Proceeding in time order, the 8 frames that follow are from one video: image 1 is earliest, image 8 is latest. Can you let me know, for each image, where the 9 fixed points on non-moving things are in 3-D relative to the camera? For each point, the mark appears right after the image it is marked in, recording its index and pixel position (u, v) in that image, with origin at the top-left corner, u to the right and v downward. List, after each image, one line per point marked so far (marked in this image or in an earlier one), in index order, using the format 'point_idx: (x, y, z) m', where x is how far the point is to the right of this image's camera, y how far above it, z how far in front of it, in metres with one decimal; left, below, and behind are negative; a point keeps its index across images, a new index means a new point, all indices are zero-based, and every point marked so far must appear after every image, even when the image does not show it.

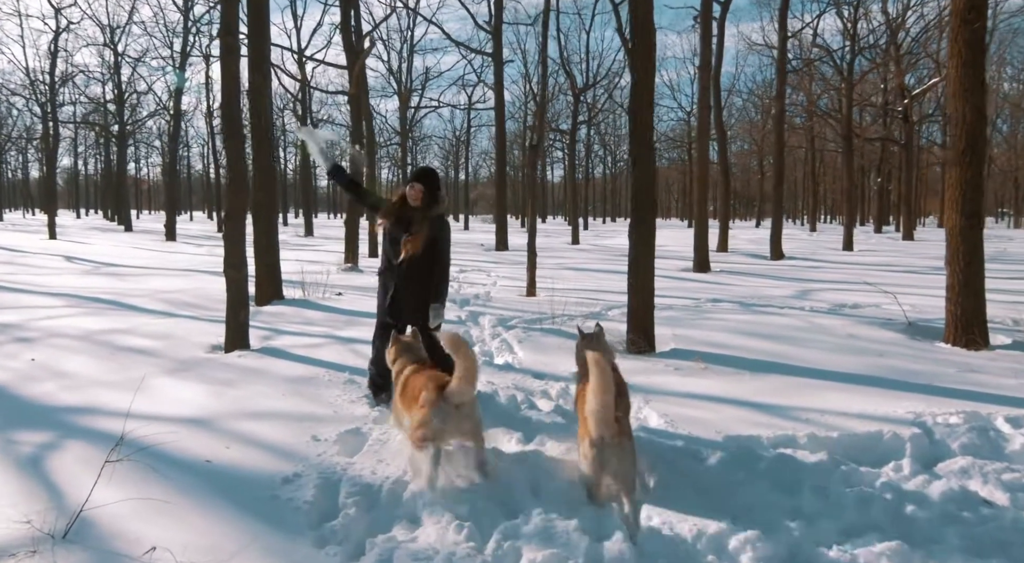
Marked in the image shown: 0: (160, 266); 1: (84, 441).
0: (-8.1, +0.4, +14.9) m
1: (-2.6, -1.0, +4.0) m
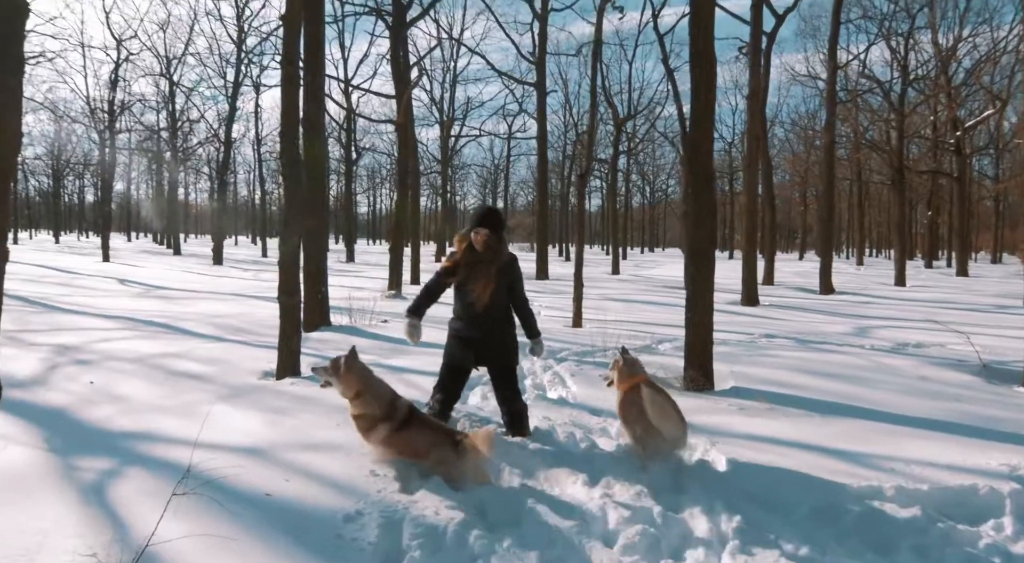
0: (-7.1, -0.2, +15.2) m
1: (-2.3, -1.2, +3.9) m
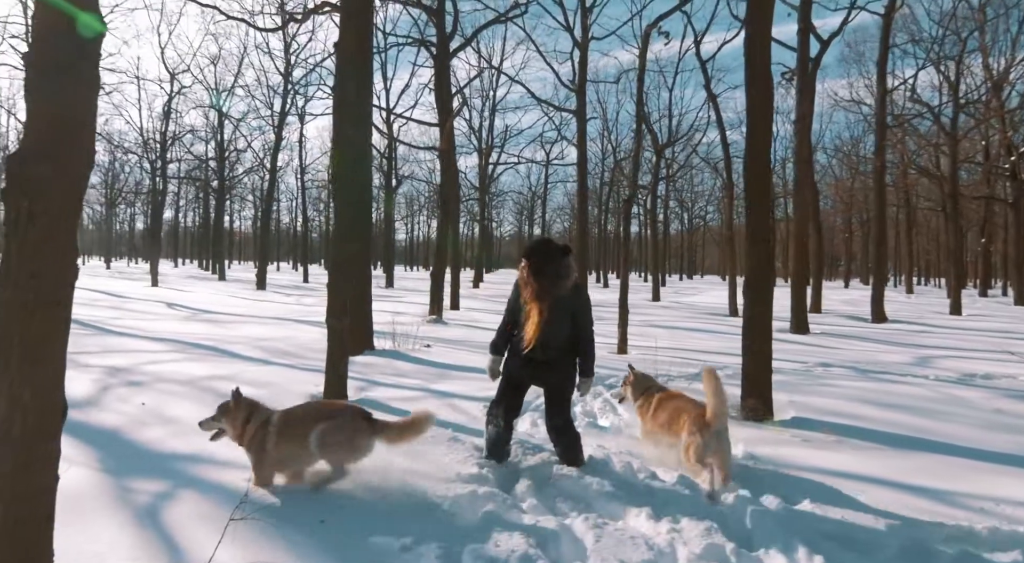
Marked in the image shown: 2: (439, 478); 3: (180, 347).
0: (-6.2, -0.8, +15.4) m
1: (-1.9, -1.3, +3.9) m
2: (-0.5, -1.3, +4.2) m
3: (-5.0, -1.0, +9.8) m
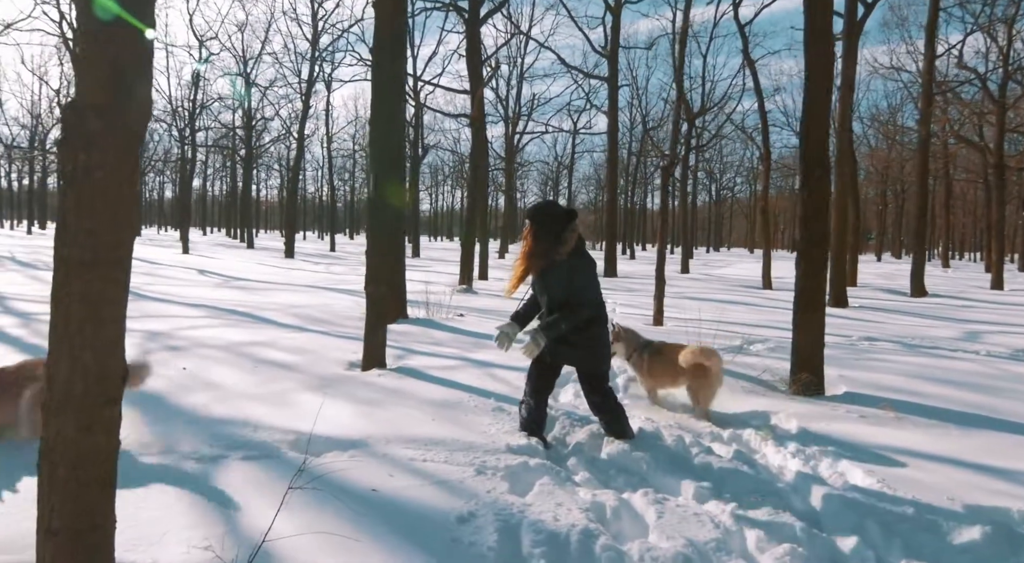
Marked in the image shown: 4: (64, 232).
0: (-5.5, 0.0, +15.5) m
1: (-1.6, -1.1, +3.8) m
2: (-0.2, -1.1, +4.1) m
3: (-4.5, -0.5, +9.8) m
4: (-1.5, +0.2, +2.1) m
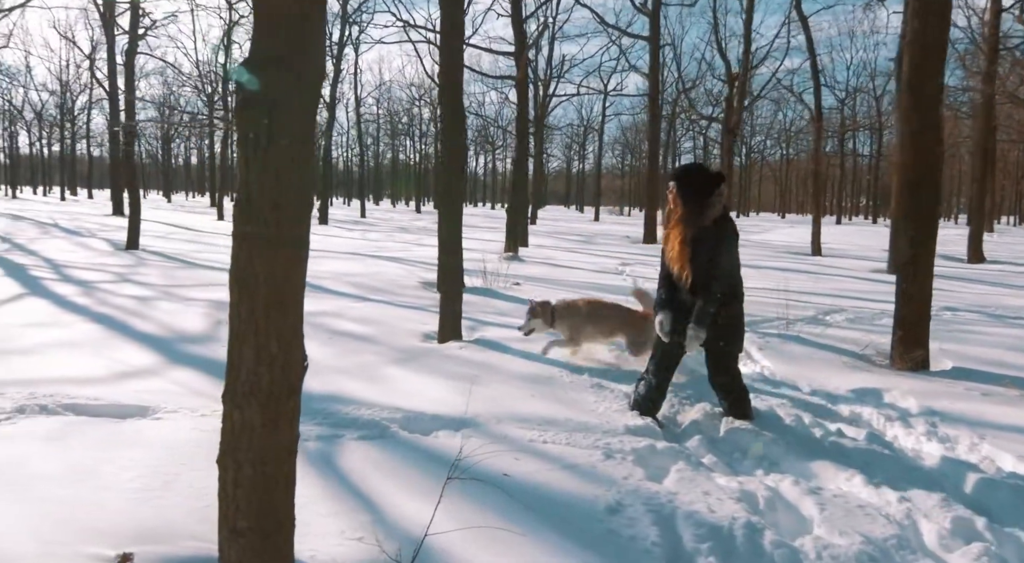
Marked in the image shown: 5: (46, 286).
0: (-4.4, +0.8, +15.3) m
1: (-0.9, -0.9, +3.7) m
2: (+0.6, -0.9, +3.9) m
3: (-3.6, 0.0, +9.7) m
4: (-0.8, +0.2, +1.9) m
5: (-6.3, -0.1, +8.8) m
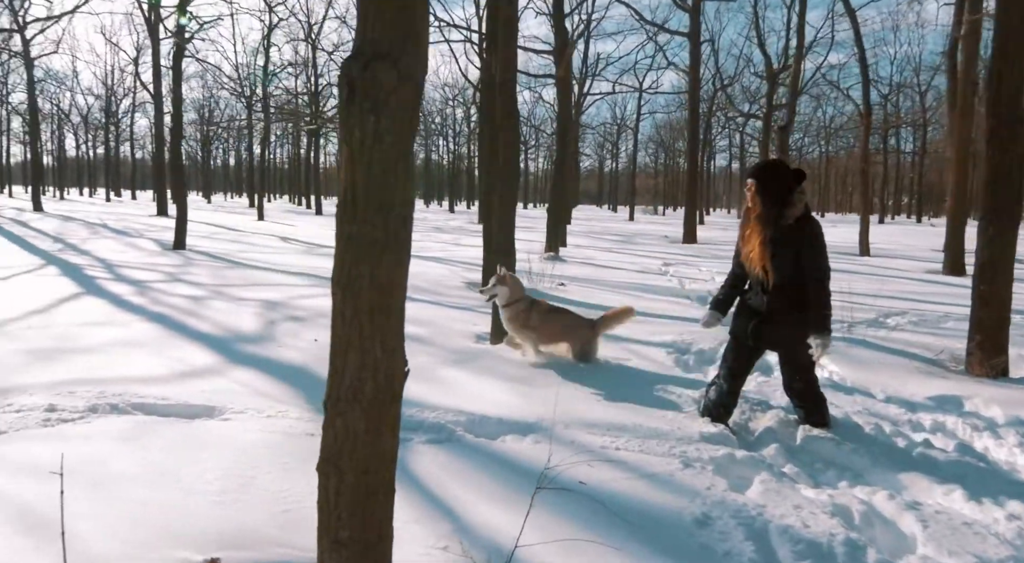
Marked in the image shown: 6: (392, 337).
0: (-3.5, +0.8, +15.4) m
1: (-0.5, -0.9, +3.6) m
2: (+1.0, -0.9, +3.8) m
3: (-2.9, 0.0, +9.8) m
4: (-0.5, +0.2, +1.9) m
5: (-5.7, -0.1, +9.0) m
6: (-0.4, -0.2, +1.9) m
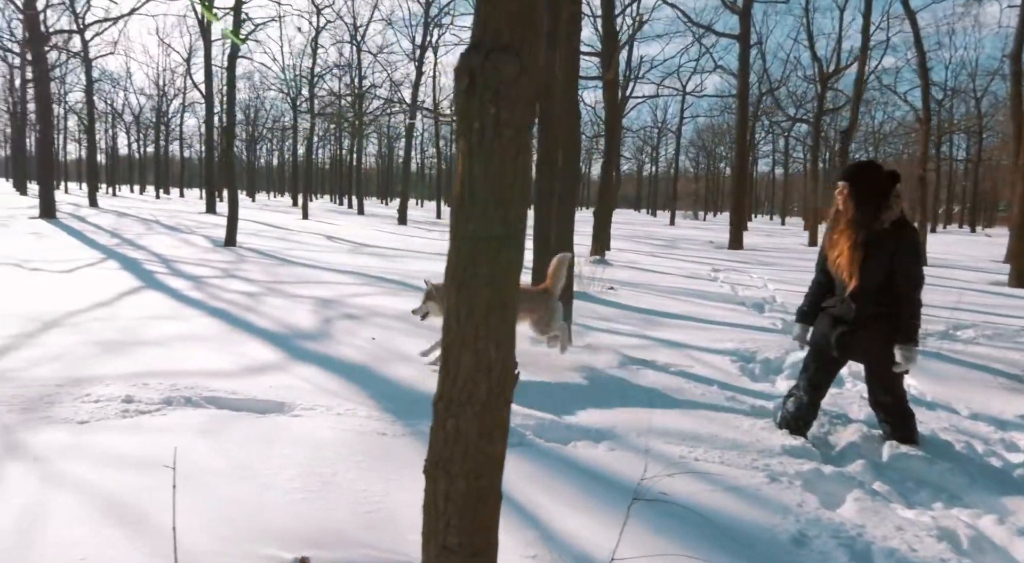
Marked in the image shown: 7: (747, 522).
0: (-2.4, +0.8, +15.5) m
1: (-0.1, -0.9, +3.6) m
2: (+1.4, -0.9, +3.6) m
3: (-2.2, 0.0, +9.8) m
4: (-0.1, +0.2, +1.8) m
5: (-5.0, 0.0, +9.1) m
6: (0.0, -0.2, +1.8) m
7: (+1.0, -1.0, +2.8) m
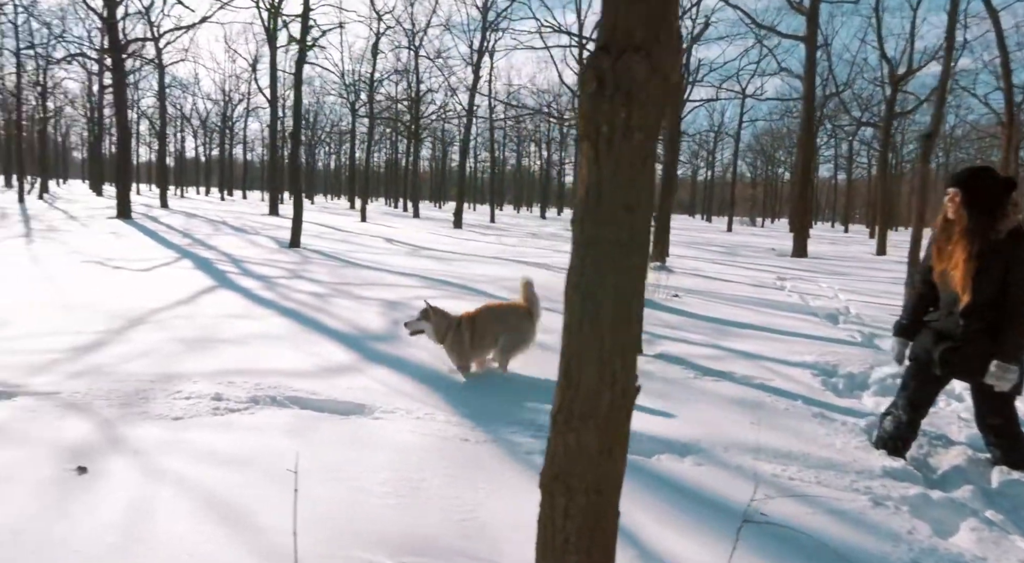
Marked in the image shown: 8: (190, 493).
0: (-1.0, +0.7, +15.6) m
1: (+0.4, -1.0, +3.5) m
2: (+1.9, -1.0, +3.5) m
3: (-1.3, 0.0, +9.9) m
4: (+0.2, +0.2, +1.7) m
5: (-4.1, 0.0, +9.4) m
6: (+0.3, -0.2, +1.8) m
7: (+1.4, -1.1, +2.7) m
8: (-1.4, -0.9, +2.8) m
